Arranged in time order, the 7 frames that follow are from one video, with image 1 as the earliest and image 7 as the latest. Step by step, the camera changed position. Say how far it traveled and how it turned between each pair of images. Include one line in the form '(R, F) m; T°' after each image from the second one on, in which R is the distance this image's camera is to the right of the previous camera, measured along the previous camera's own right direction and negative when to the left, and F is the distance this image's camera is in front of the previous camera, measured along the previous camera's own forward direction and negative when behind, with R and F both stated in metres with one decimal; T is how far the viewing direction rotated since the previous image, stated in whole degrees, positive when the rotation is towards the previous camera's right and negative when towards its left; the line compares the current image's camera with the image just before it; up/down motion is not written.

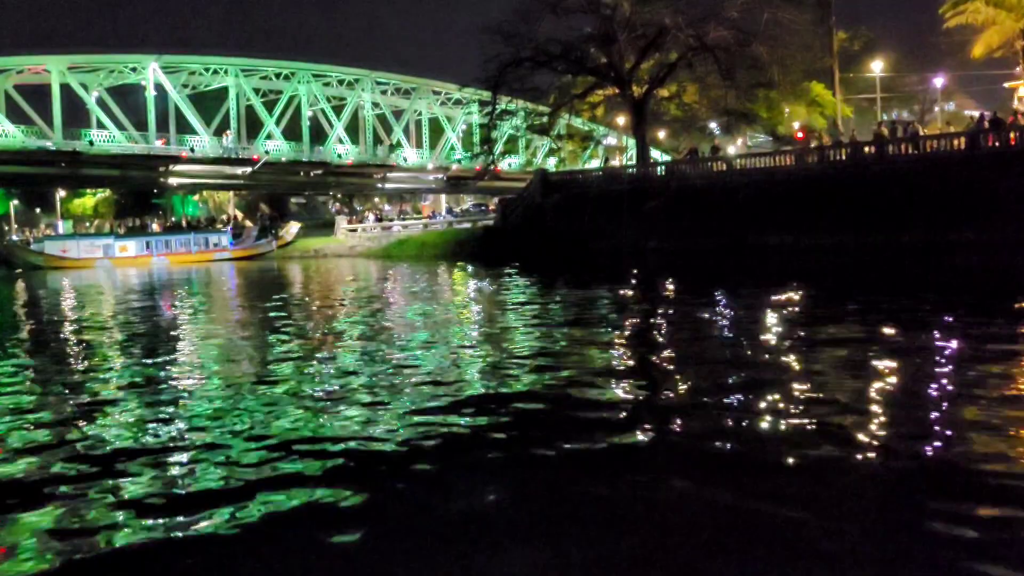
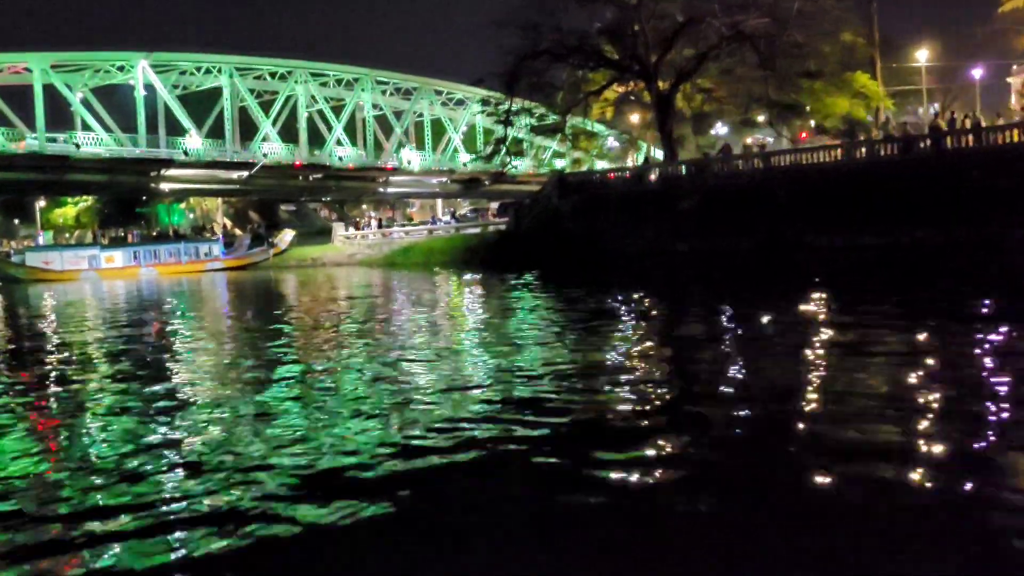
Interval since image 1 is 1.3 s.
(-1.1, +1.7) m; +1°
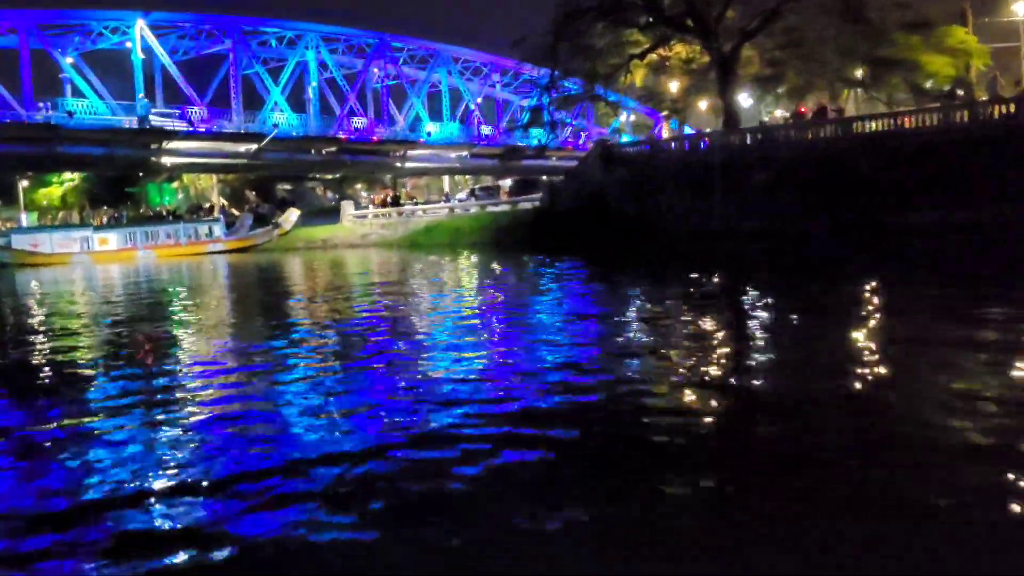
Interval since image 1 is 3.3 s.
(-1.6, +2.4) m; +1°
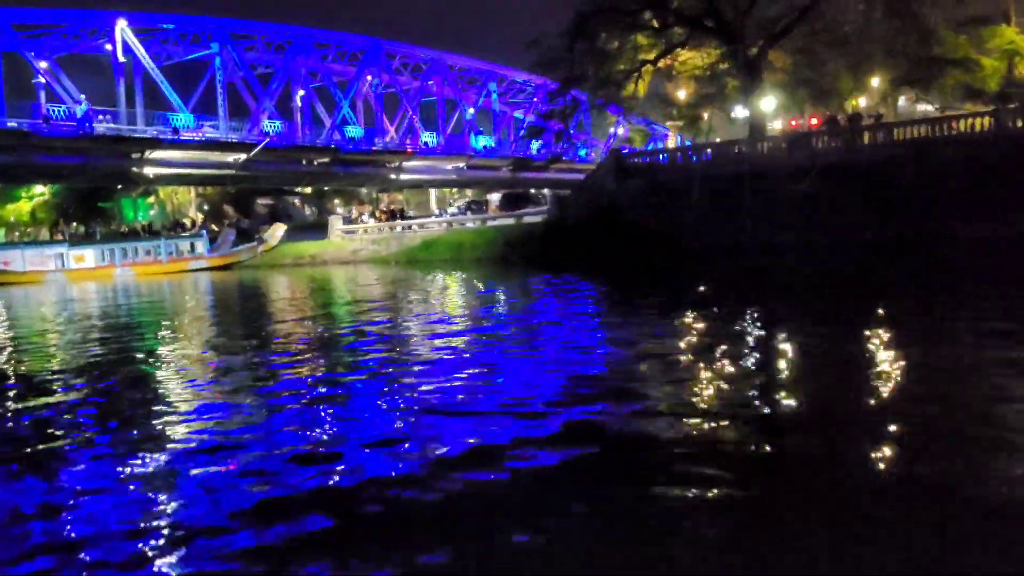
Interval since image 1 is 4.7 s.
(-1.0, +1.6) m; +2°
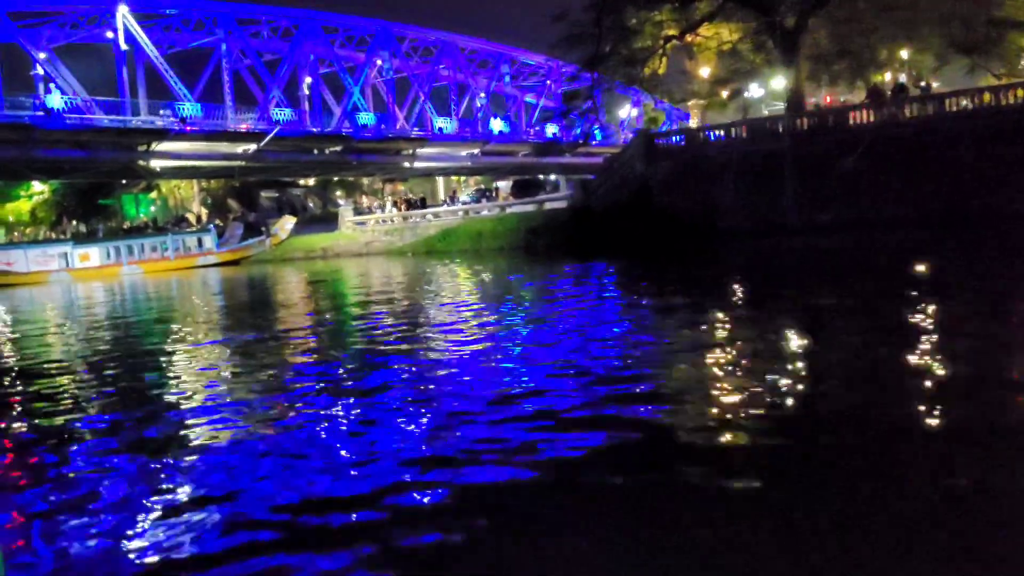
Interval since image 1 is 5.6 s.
(-0.7, +1.0) m; 0°
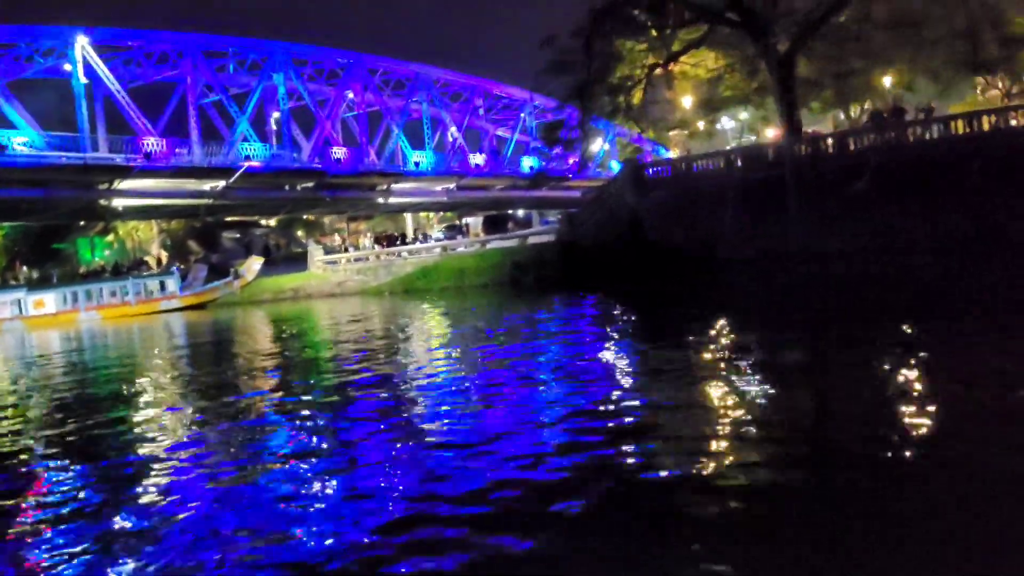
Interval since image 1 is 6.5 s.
(-0.7, +1.1) m; +3°
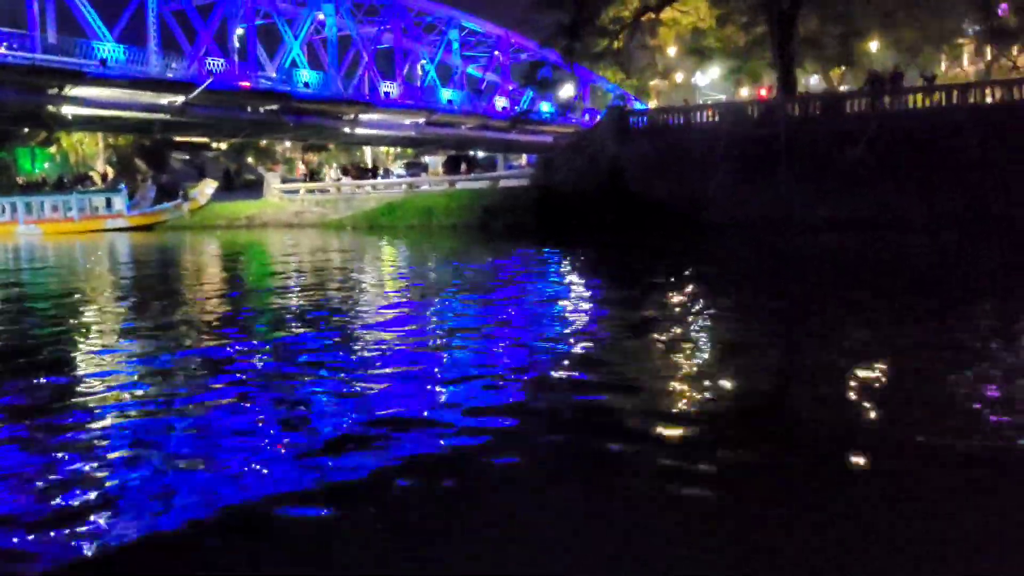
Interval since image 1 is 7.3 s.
(-0.6, +0.7) m; +4°
